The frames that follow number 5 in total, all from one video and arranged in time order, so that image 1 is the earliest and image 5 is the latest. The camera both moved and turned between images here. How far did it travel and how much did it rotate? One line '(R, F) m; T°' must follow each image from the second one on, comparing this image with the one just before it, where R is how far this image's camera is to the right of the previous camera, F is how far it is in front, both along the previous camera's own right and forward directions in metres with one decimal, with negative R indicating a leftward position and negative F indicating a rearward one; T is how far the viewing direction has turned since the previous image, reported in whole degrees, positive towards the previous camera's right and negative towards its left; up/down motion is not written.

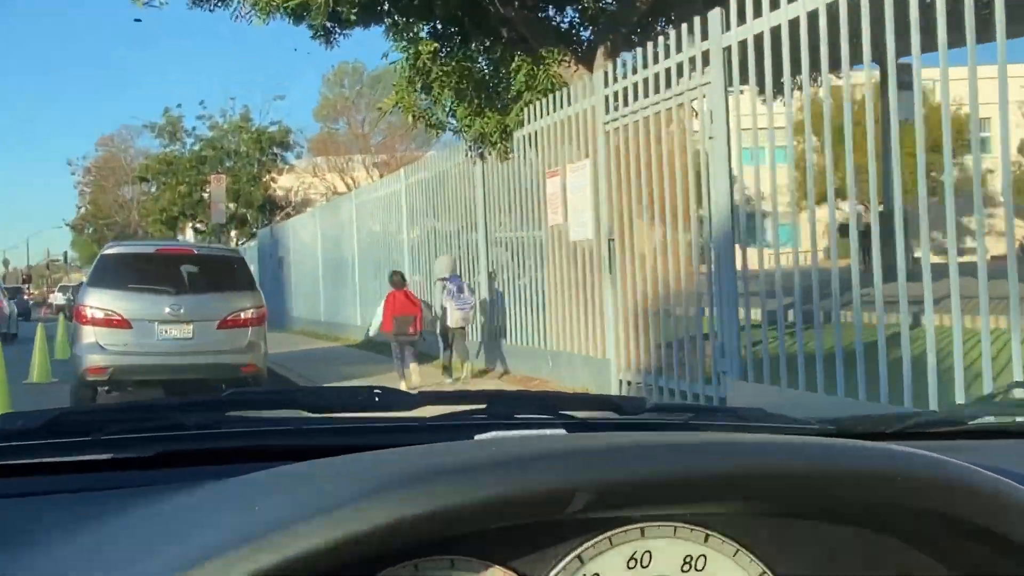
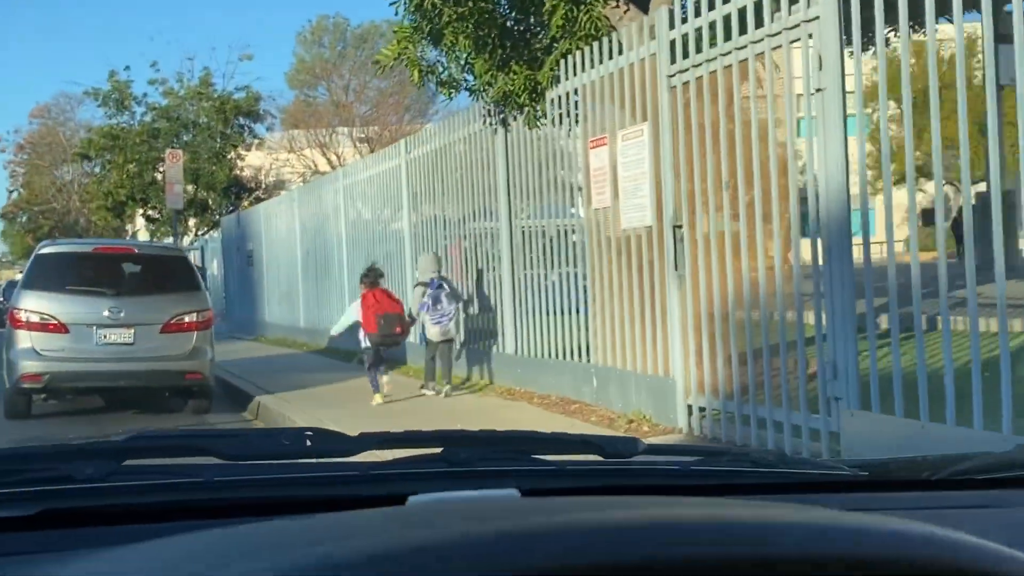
(-0.2, +1.0) m; +2°
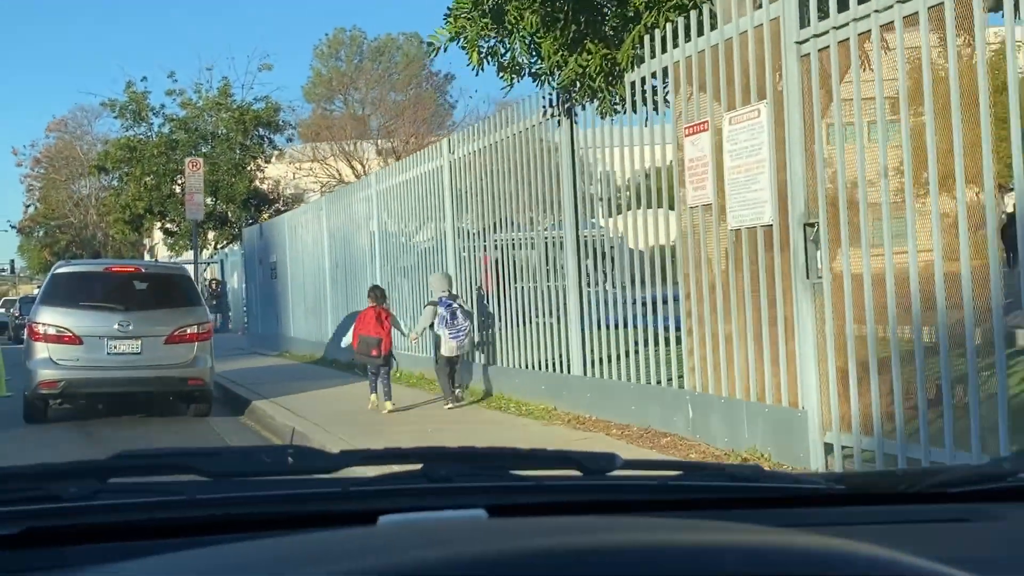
(-0.1, +0.2) m; -1°
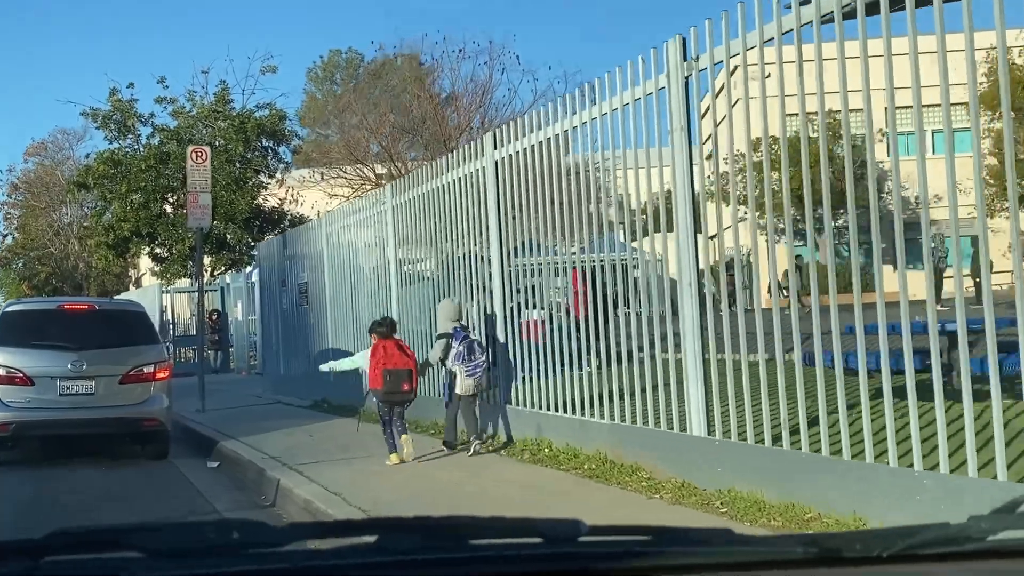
(-0.2, +0.7) m; +1°
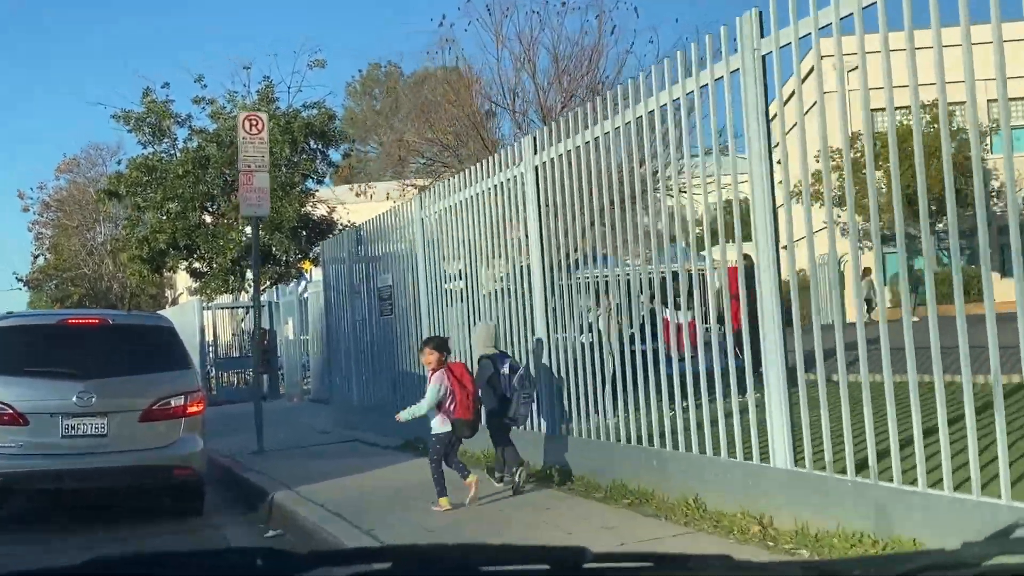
(-0.2, +0.5) m; -2°
